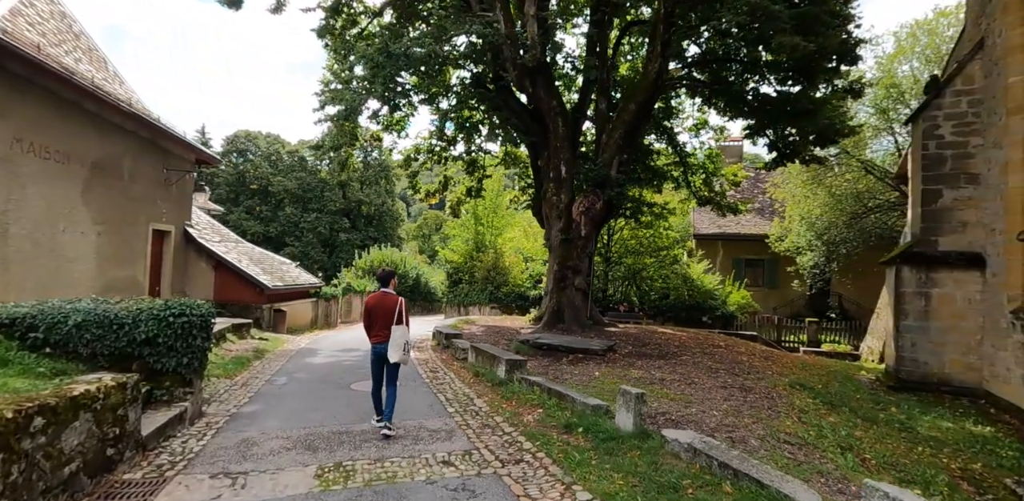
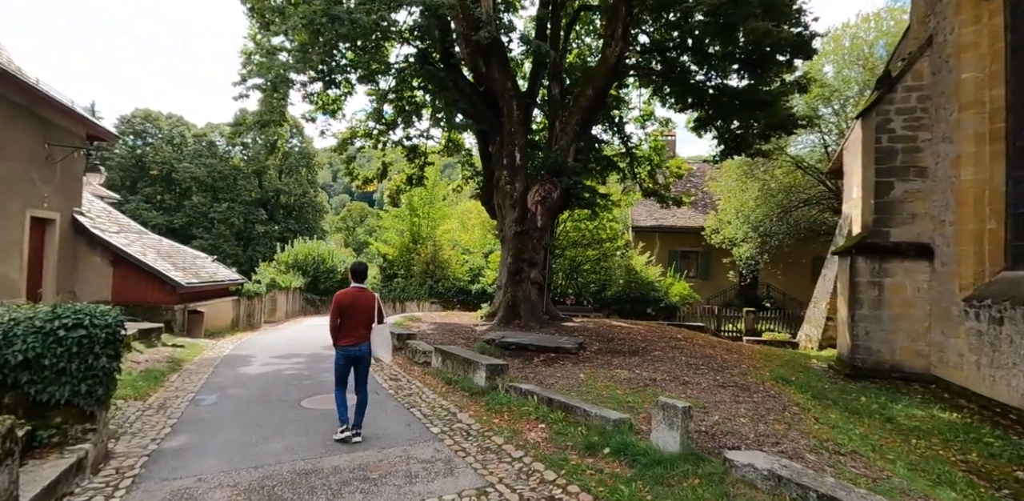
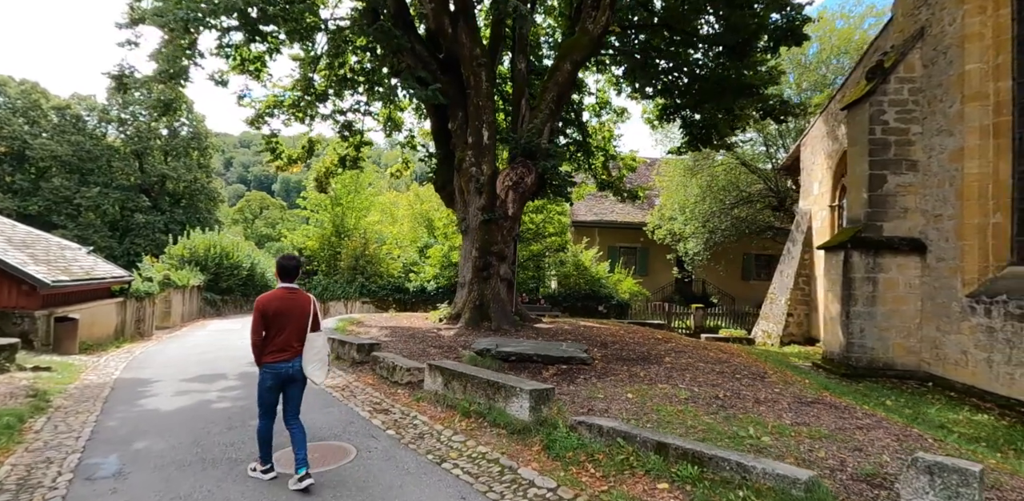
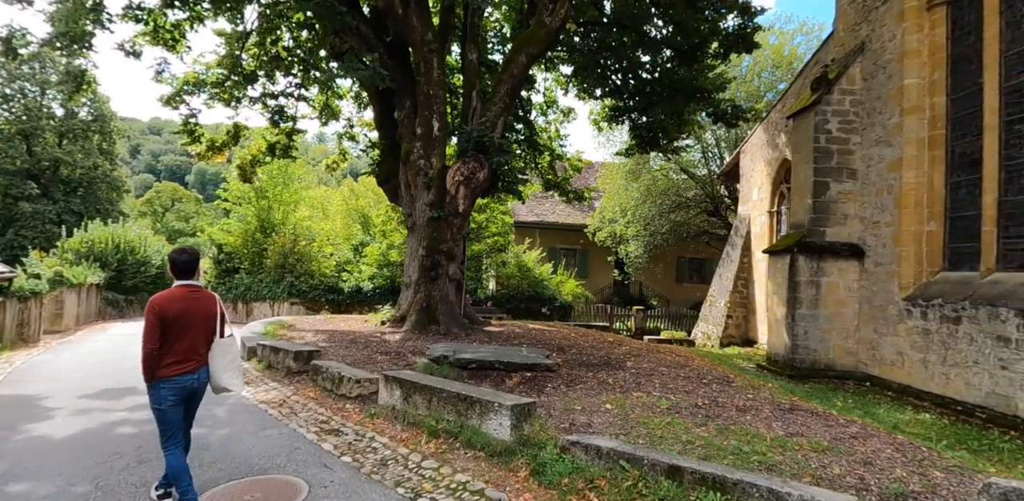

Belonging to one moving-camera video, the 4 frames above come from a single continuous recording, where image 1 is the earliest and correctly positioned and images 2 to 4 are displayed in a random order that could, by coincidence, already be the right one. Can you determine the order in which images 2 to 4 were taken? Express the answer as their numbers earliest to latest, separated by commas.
2, 3, 4
